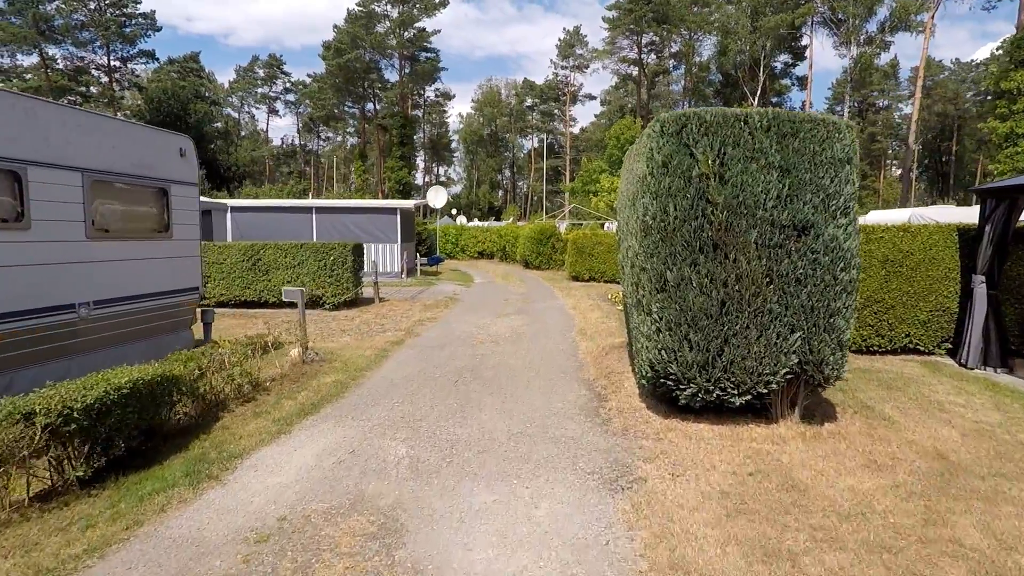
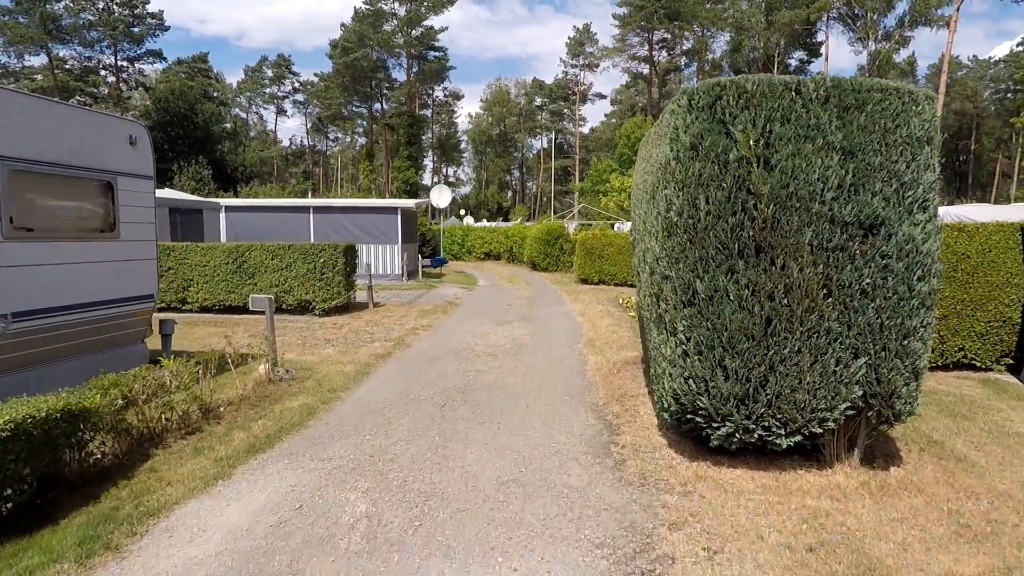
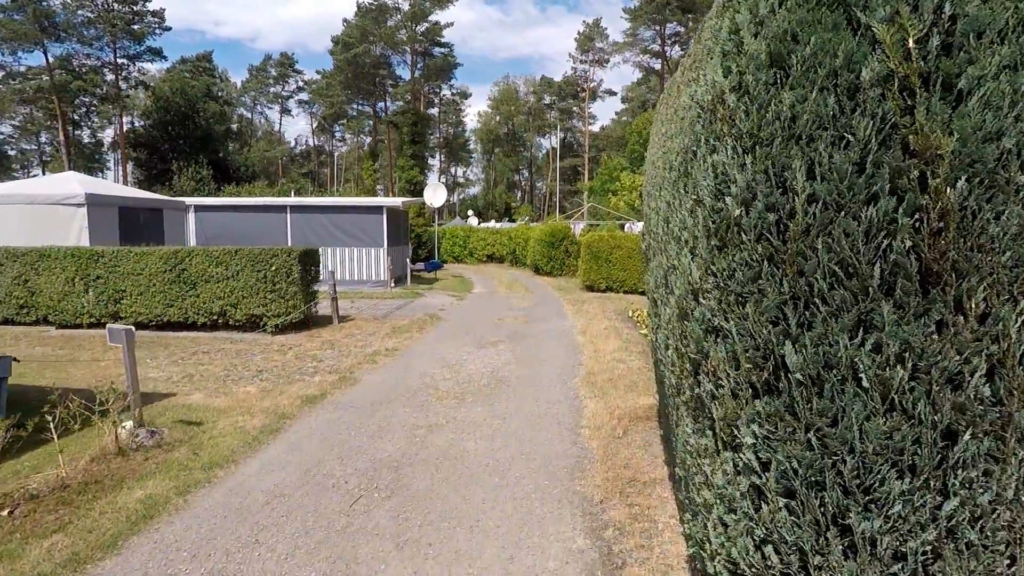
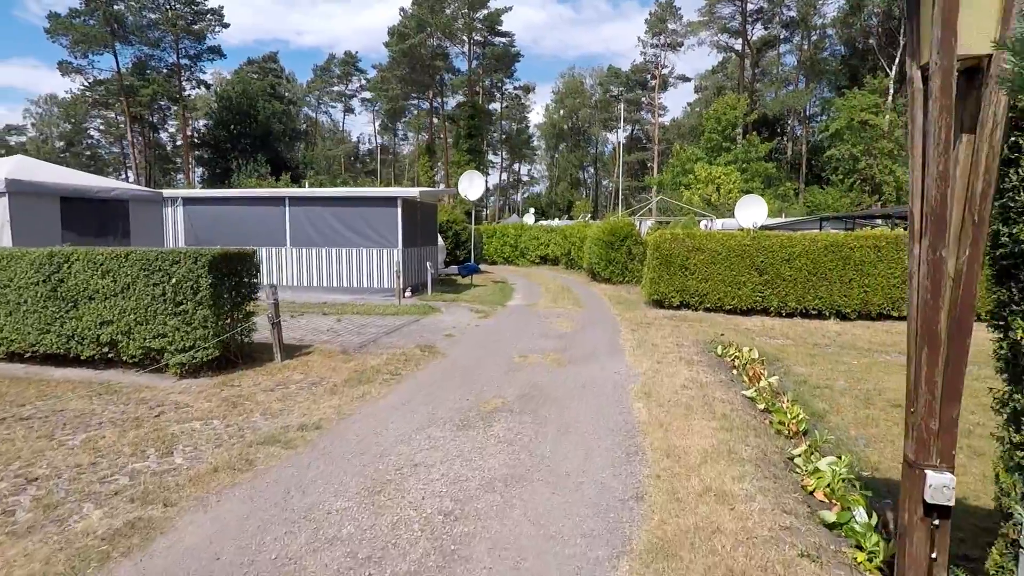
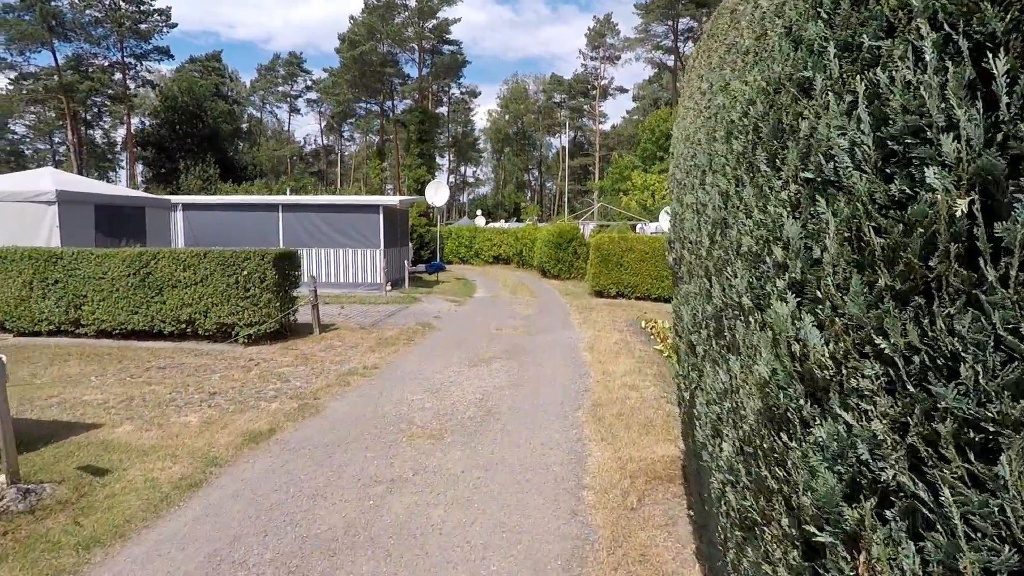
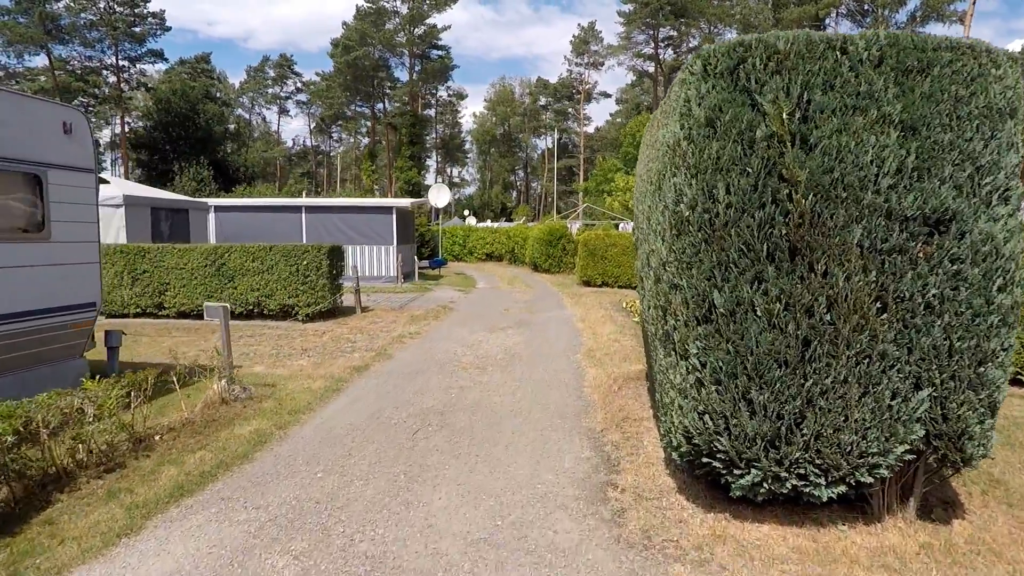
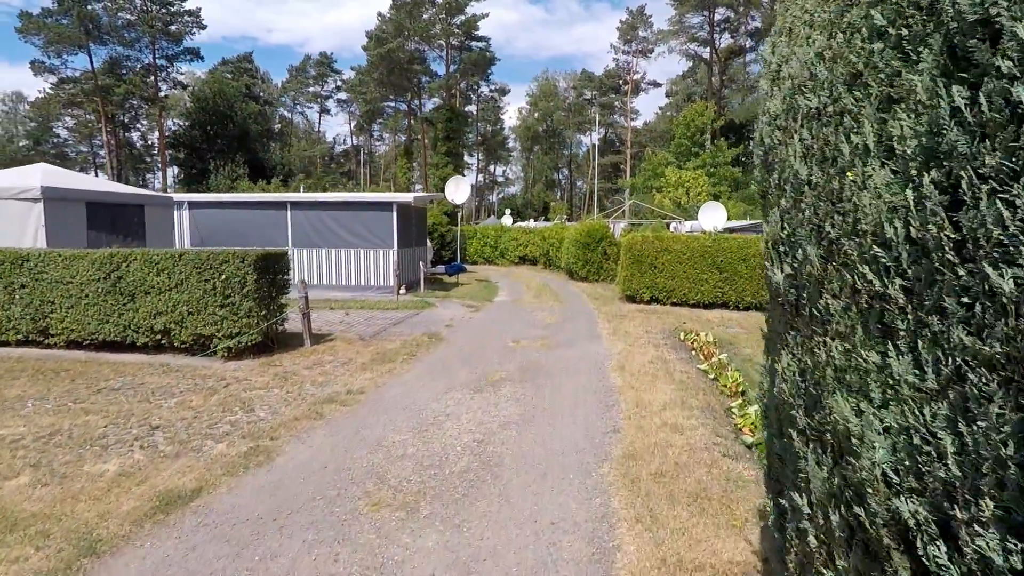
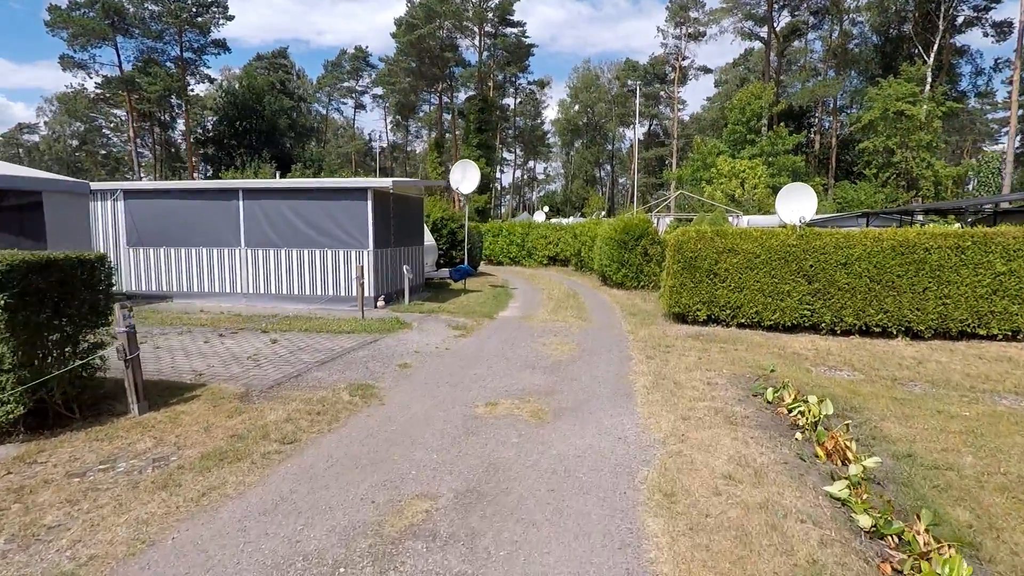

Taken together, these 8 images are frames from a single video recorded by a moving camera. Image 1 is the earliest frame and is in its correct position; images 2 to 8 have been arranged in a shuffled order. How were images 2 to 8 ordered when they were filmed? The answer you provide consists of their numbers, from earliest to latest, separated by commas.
2, 6, 3, 5, 7, 4, 8
